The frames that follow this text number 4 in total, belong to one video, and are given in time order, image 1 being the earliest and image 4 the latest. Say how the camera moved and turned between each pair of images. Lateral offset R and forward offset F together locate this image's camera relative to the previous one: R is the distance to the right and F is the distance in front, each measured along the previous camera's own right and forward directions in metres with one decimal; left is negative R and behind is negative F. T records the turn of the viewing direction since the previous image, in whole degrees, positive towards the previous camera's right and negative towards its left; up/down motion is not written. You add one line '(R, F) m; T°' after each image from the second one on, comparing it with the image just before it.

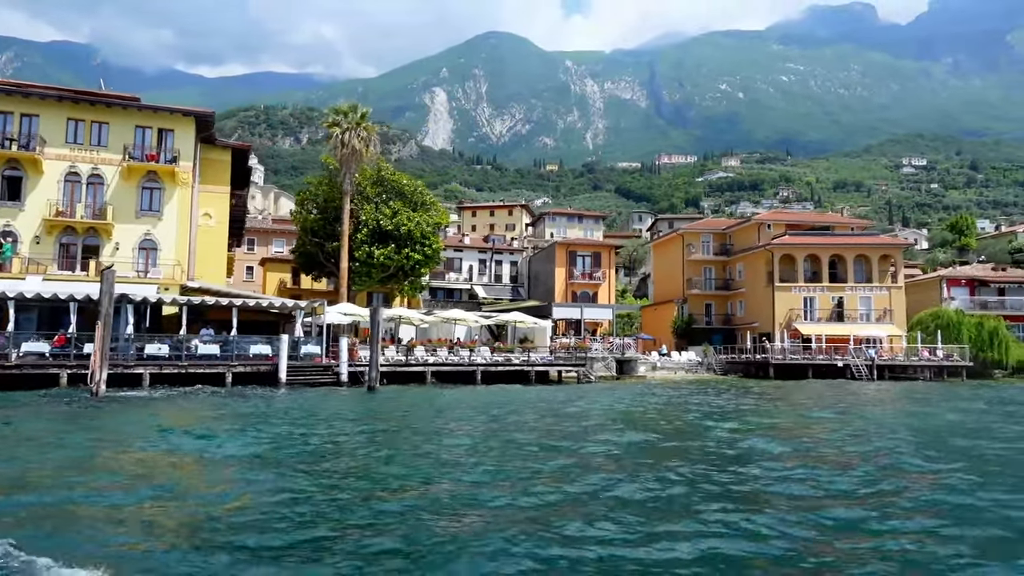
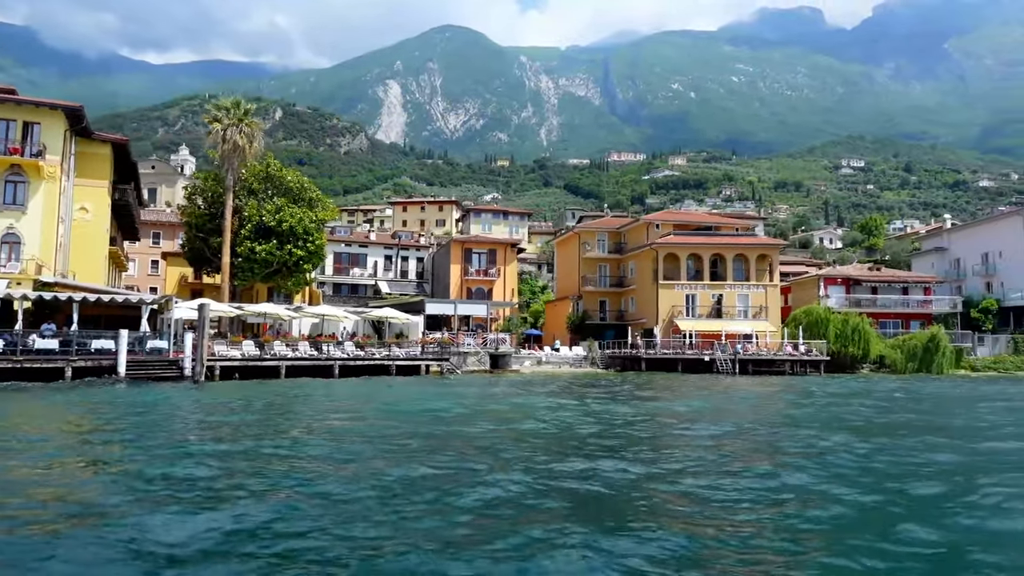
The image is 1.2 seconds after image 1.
(+4.6, -1.2) m; +4°
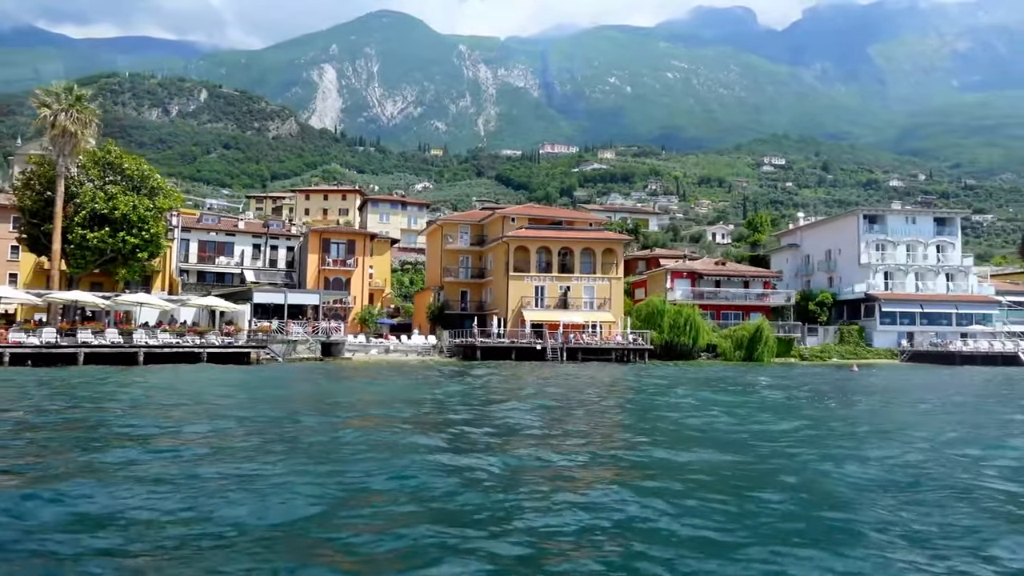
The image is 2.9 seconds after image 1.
(+6.5, -1.8) m; +5°
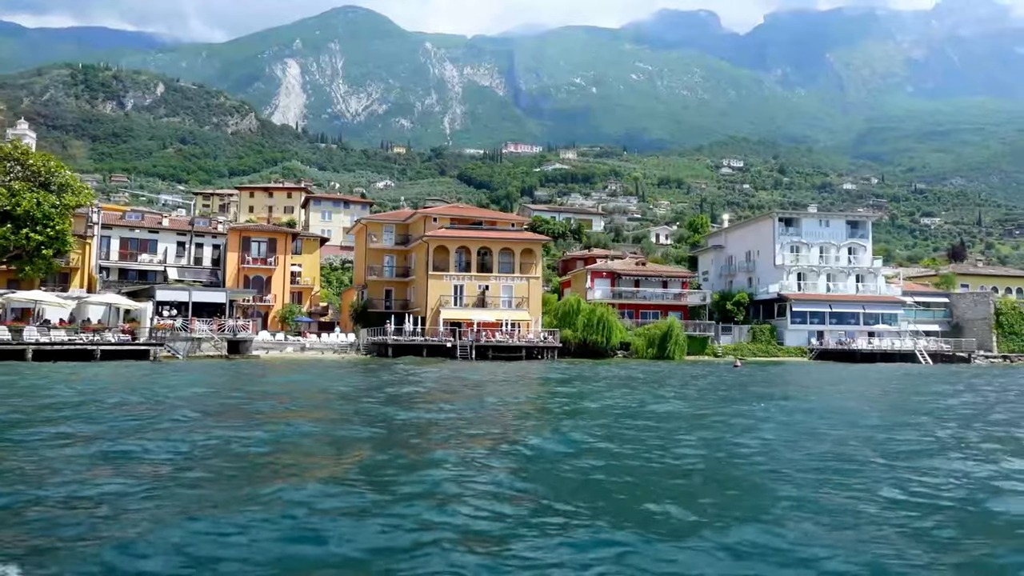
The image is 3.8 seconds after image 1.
(+3.7, -1.1) m; +3°
